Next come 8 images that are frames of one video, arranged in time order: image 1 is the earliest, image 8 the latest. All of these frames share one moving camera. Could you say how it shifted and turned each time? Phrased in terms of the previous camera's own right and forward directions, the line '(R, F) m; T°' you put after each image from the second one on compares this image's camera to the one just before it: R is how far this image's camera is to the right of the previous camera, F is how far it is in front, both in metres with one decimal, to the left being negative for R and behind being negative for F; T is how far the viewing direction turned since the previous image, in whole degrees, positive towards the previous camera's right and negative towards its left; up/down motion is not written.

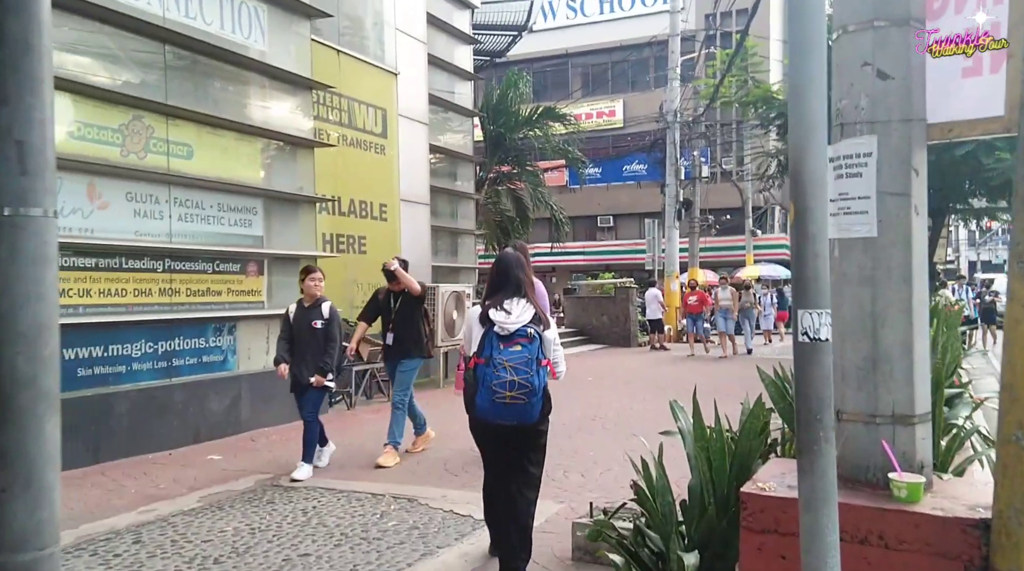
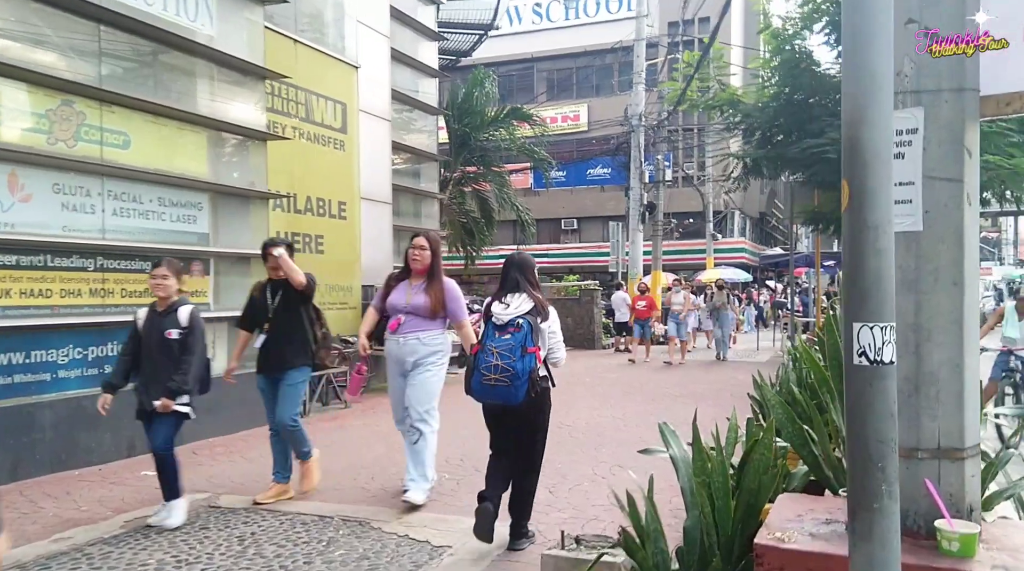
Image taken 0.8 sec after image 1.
(0.0, +0.5) m; +3°
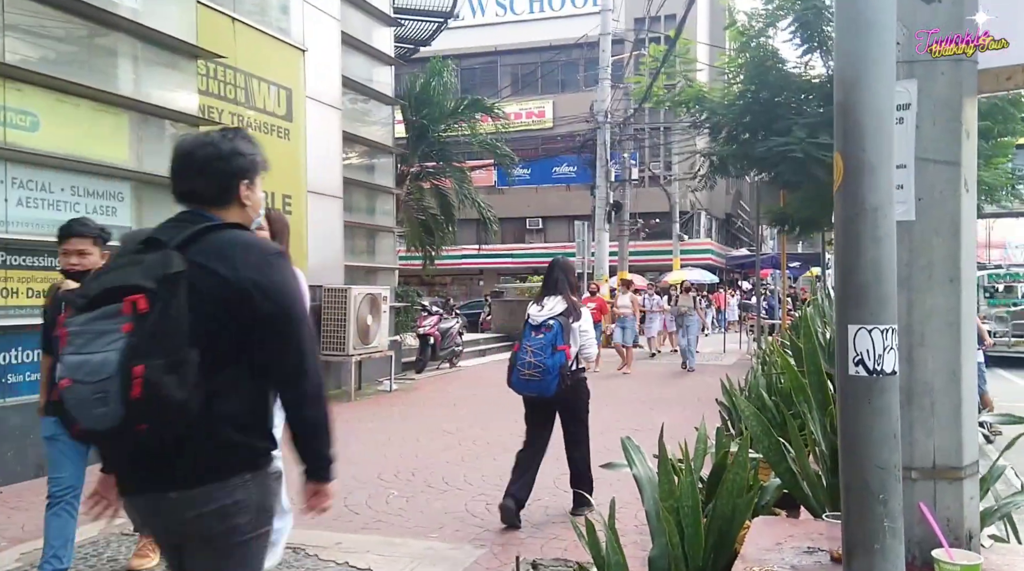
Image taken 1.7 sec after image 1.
(+0.2, +0.5) m; +2°
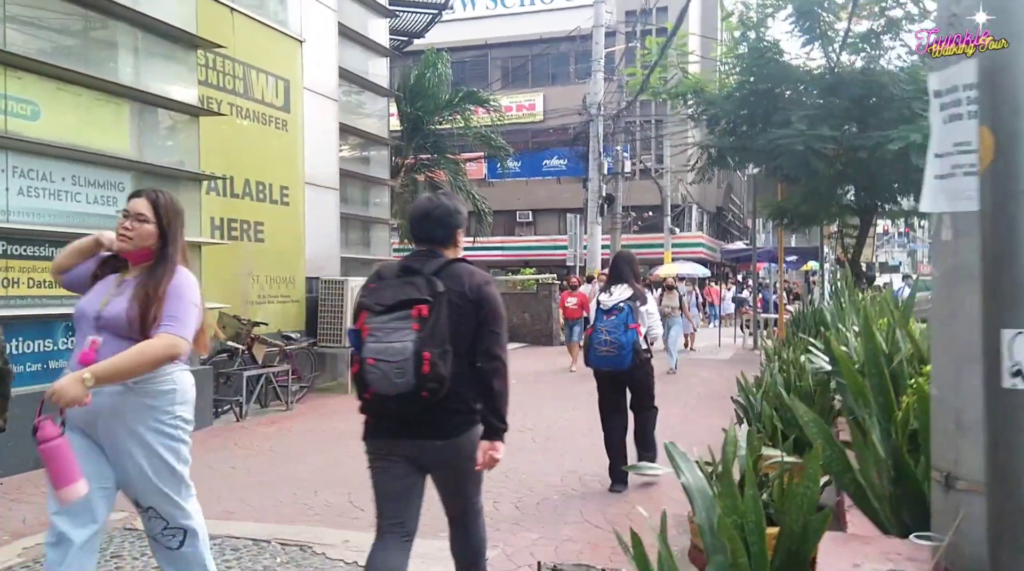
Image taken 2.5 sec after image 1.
(-0.2, +0.1) m; +1°
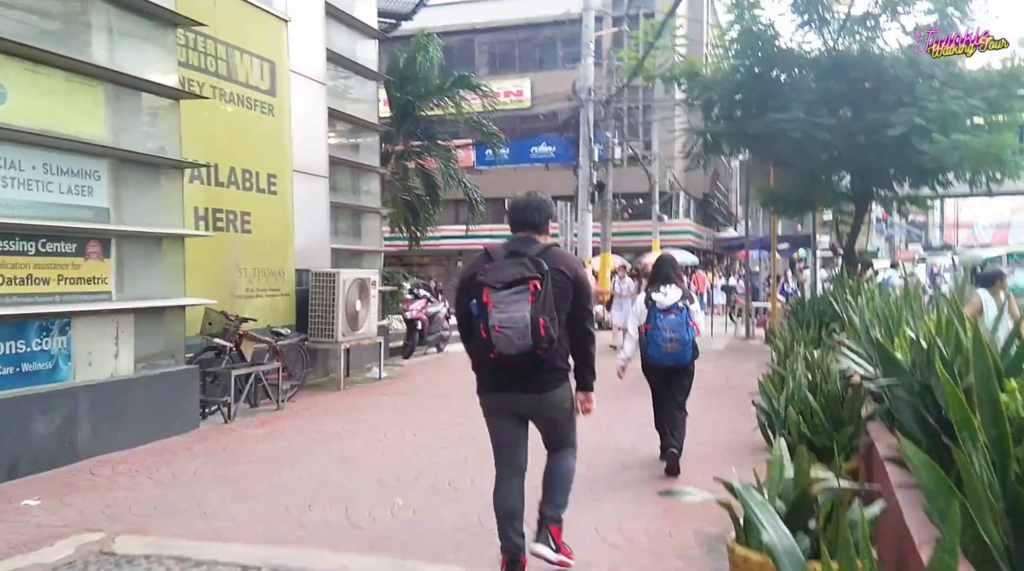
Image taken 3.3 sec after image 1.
(-0.2, +0.4) m; +1°
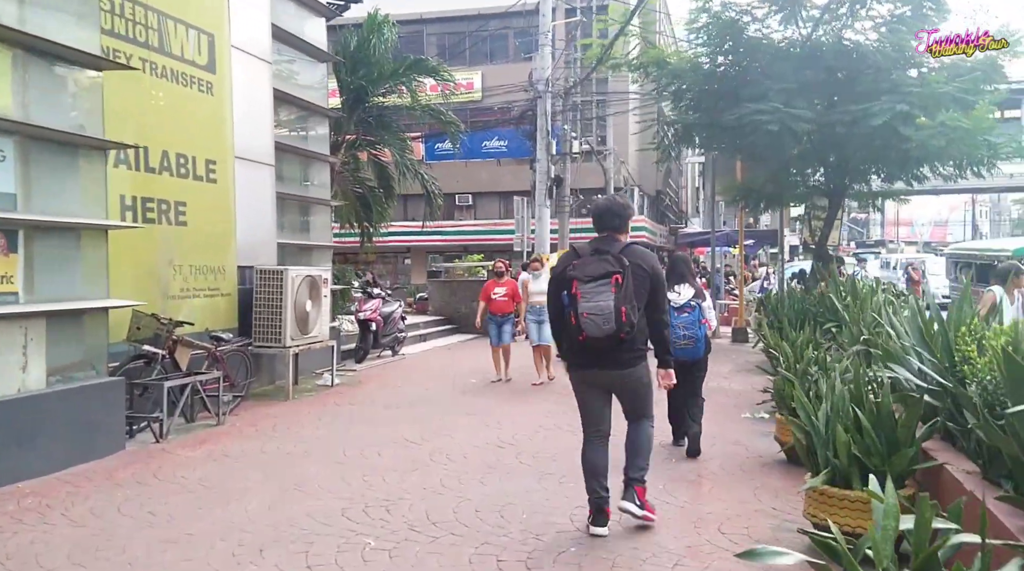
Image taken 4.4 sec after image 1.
(-0.2, +0.8) m; +4°
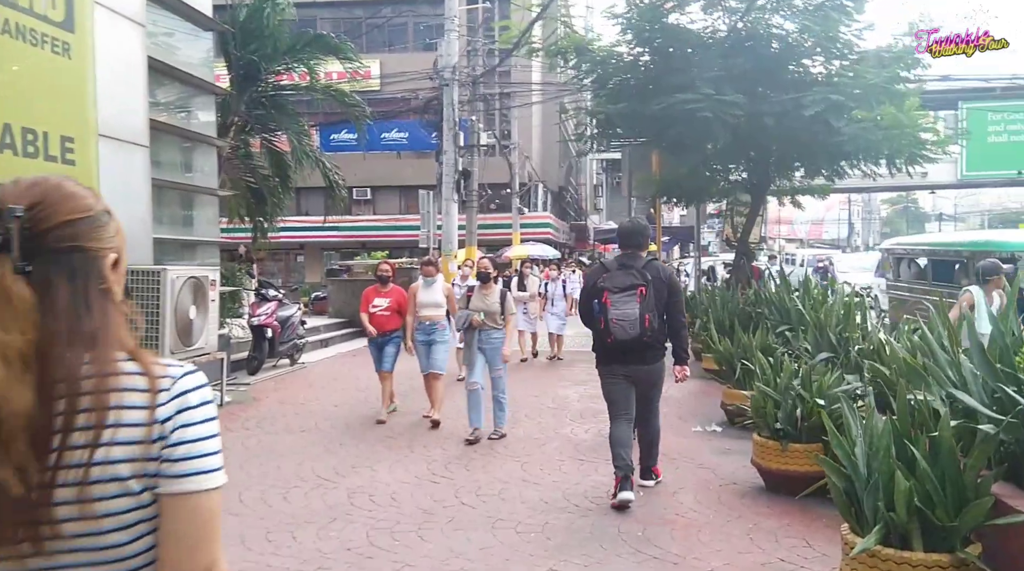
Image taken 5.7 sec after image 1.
(-0.3, +1.0) m; +8°
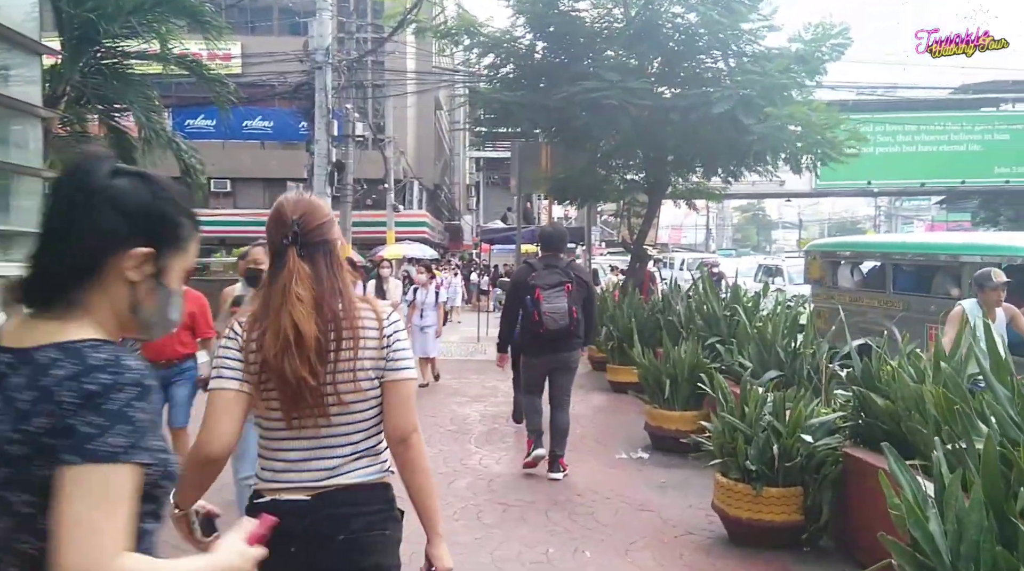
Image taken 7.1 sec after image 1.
(-0.3, +1.1) m; +10°
